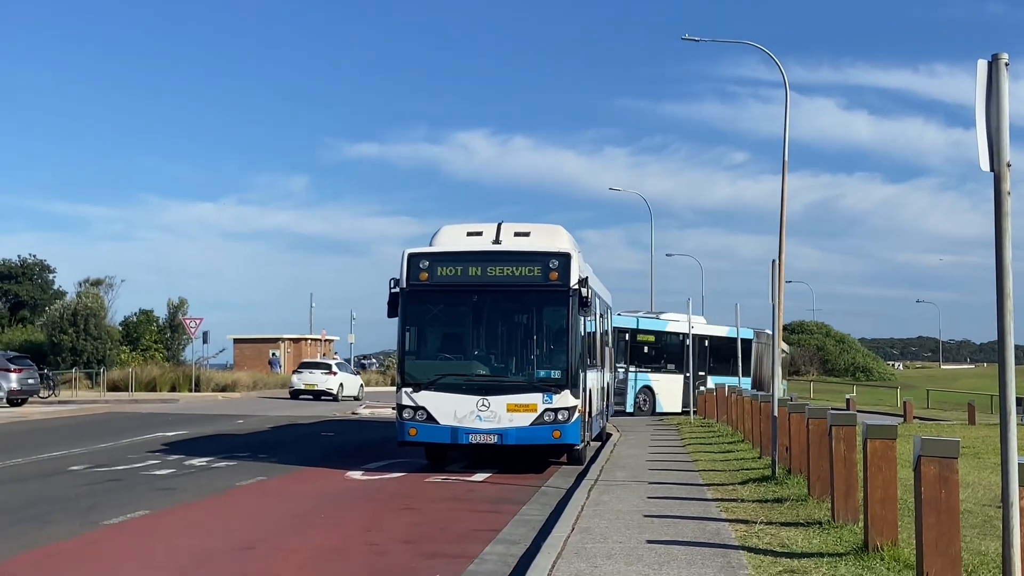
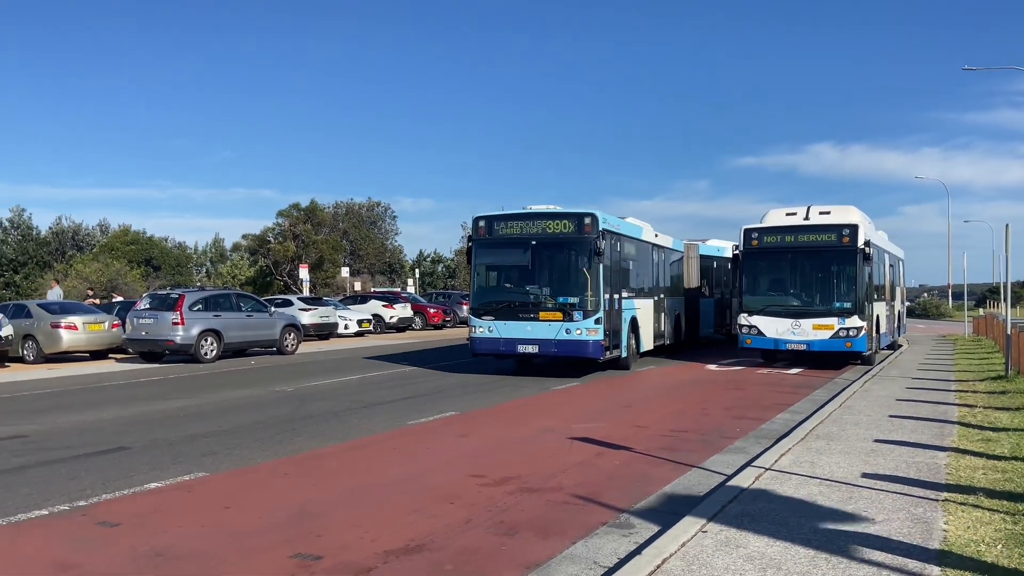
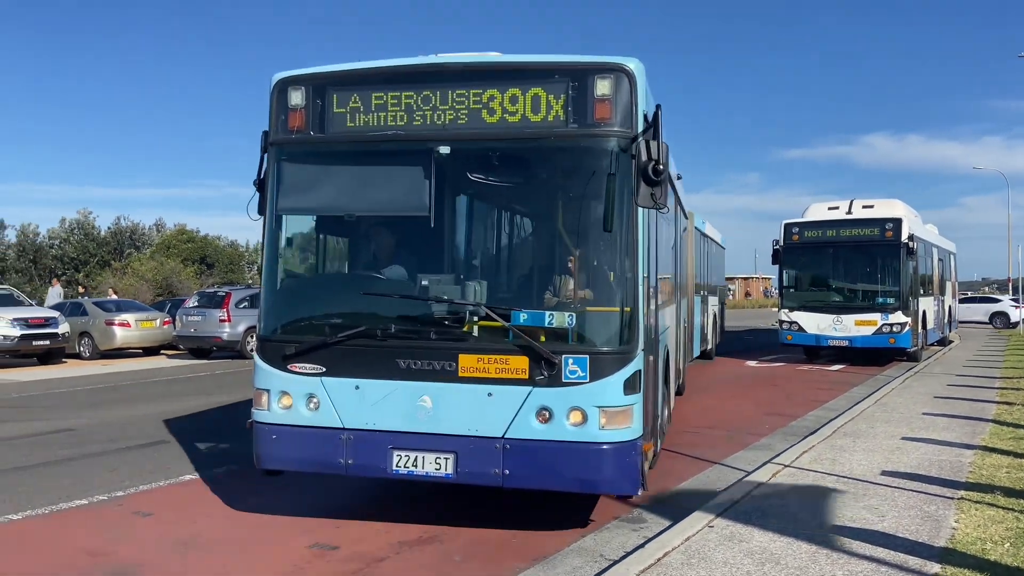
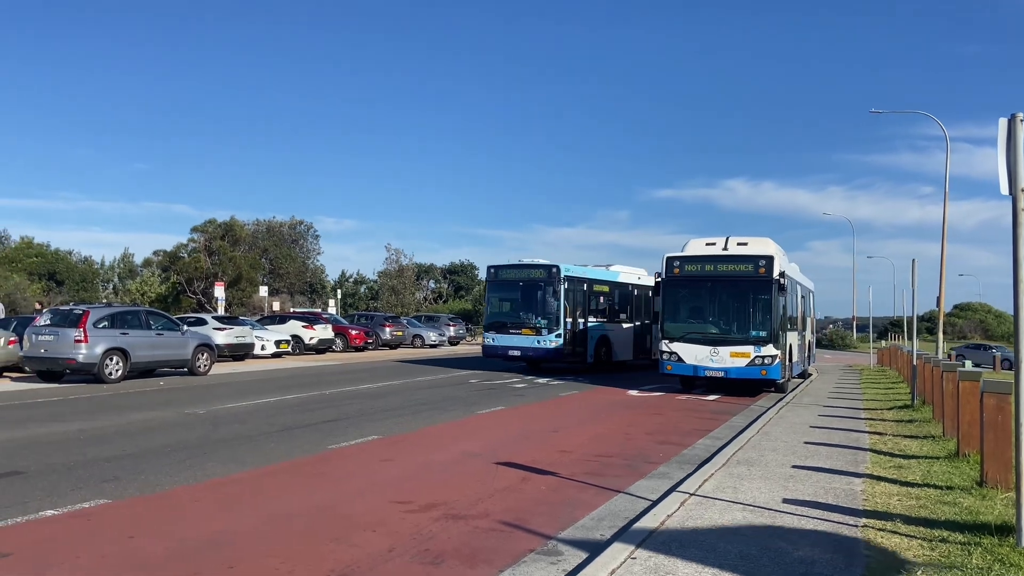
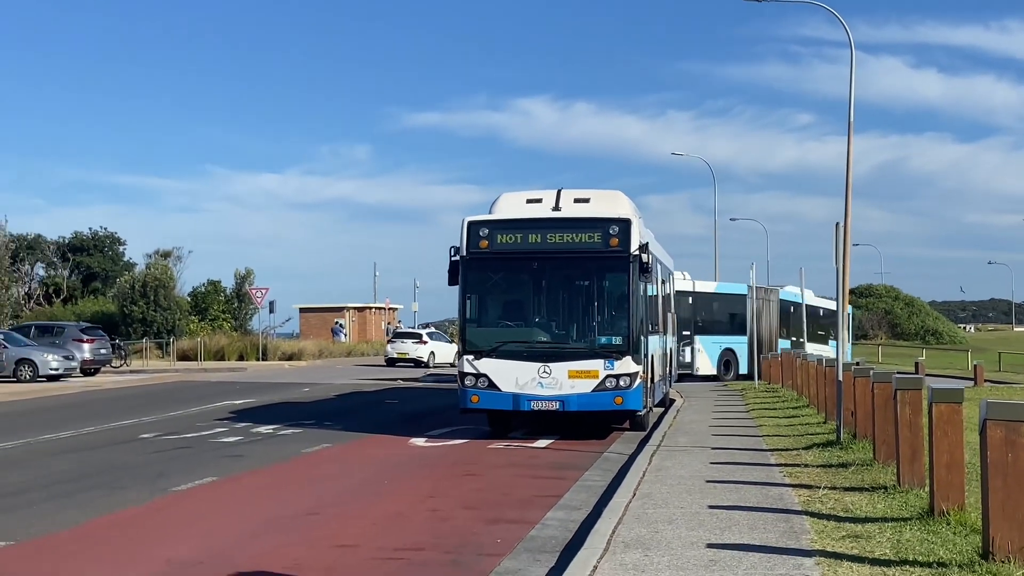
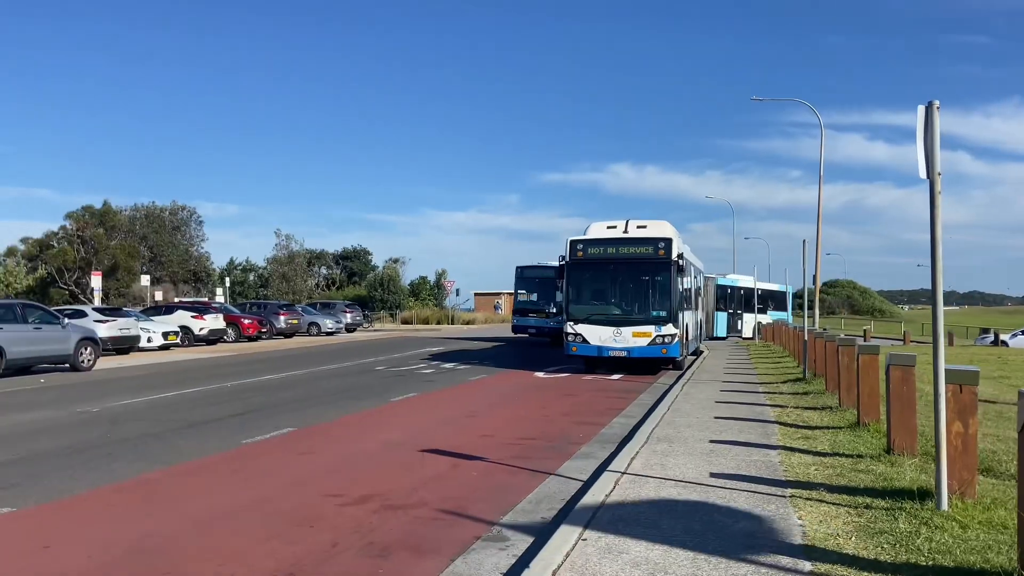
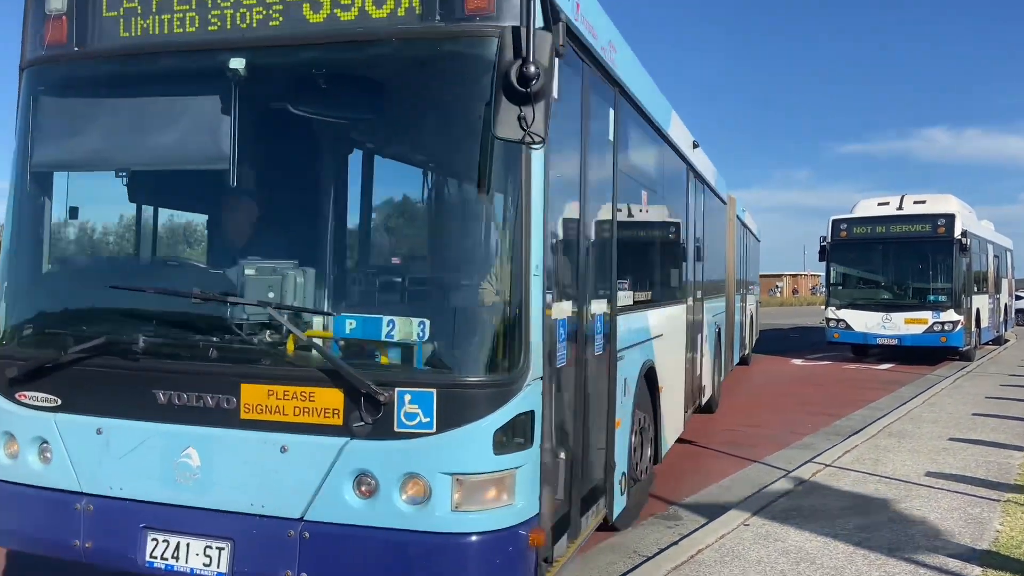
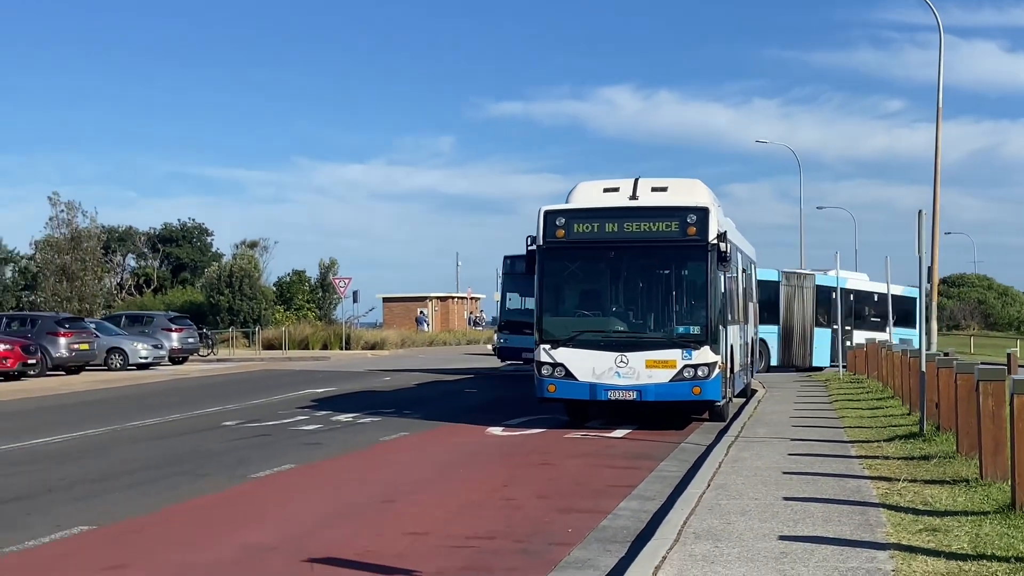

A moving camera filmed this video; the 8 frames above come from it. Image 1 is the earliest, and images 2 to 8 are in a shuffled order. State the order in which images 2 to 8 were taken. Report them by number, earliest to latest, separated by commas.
5, 8, 6, 4, 2, 3, 7
